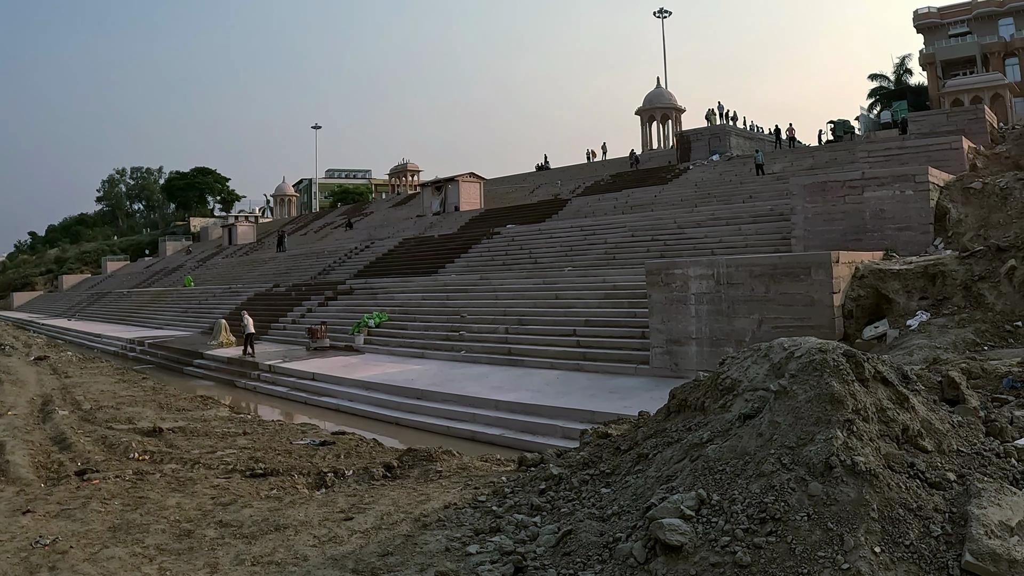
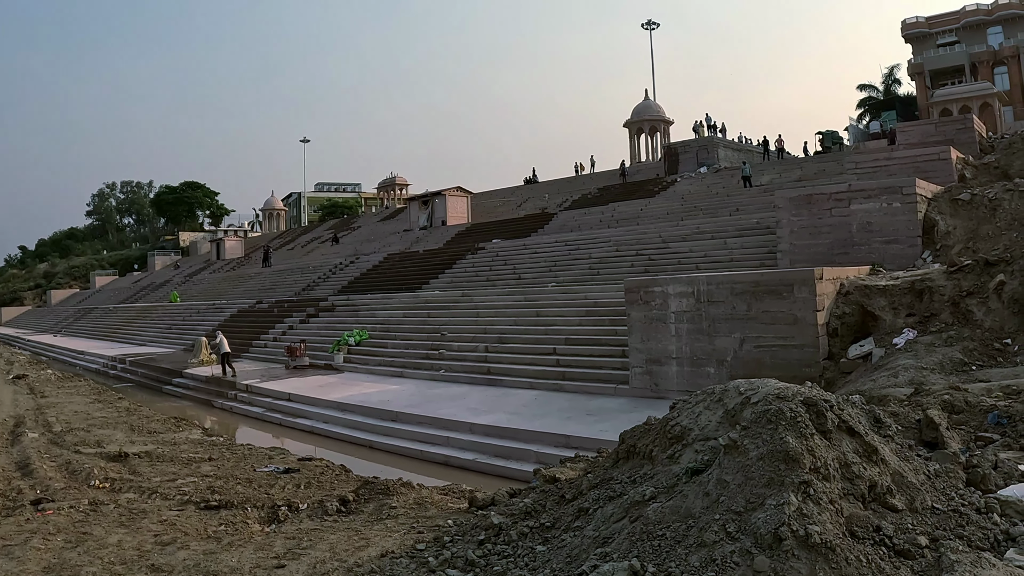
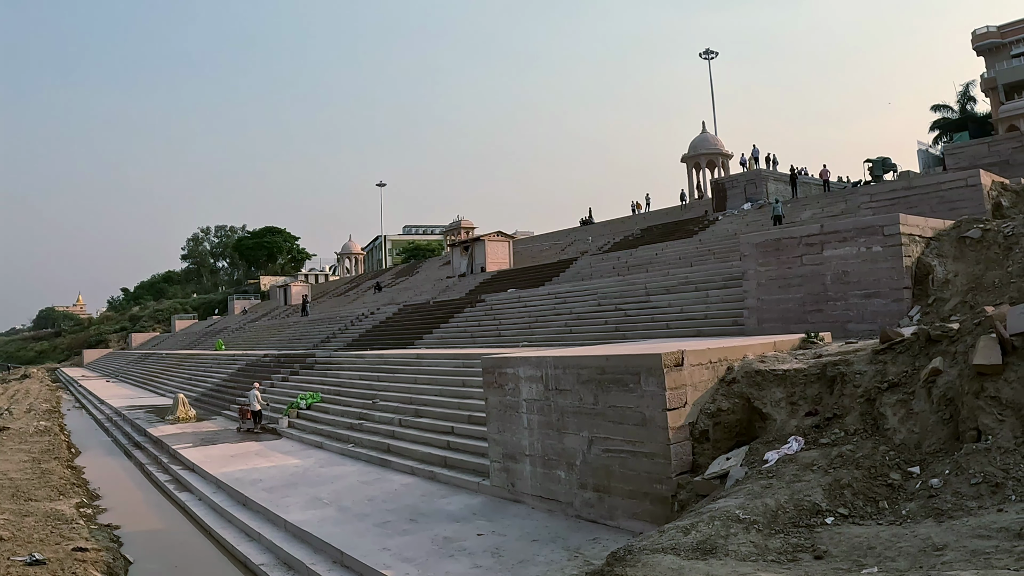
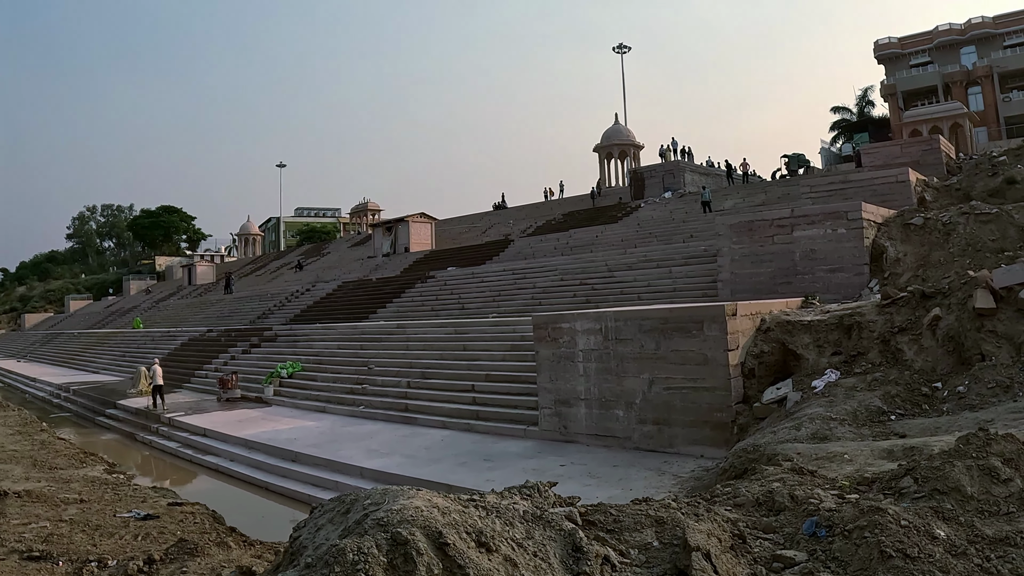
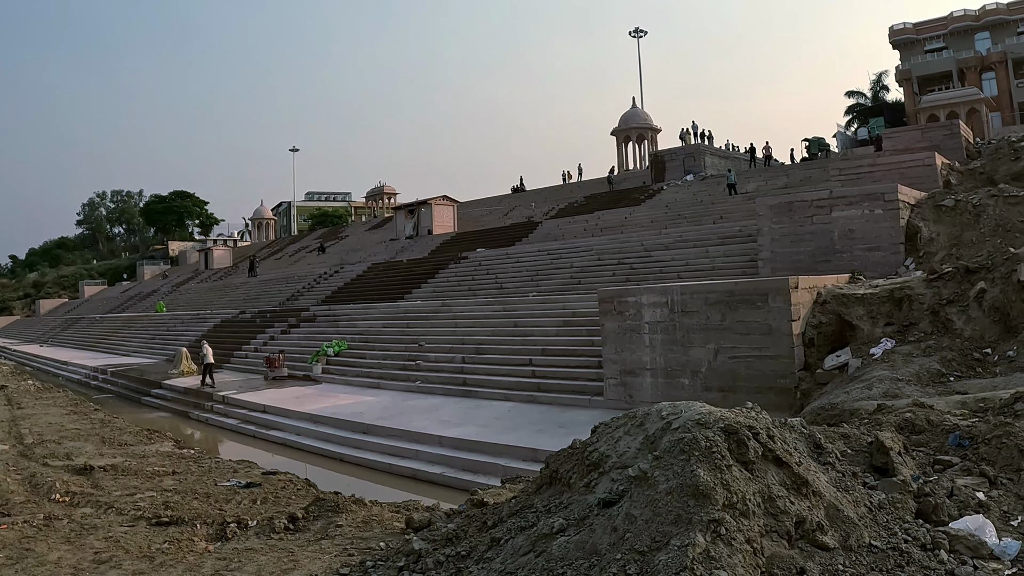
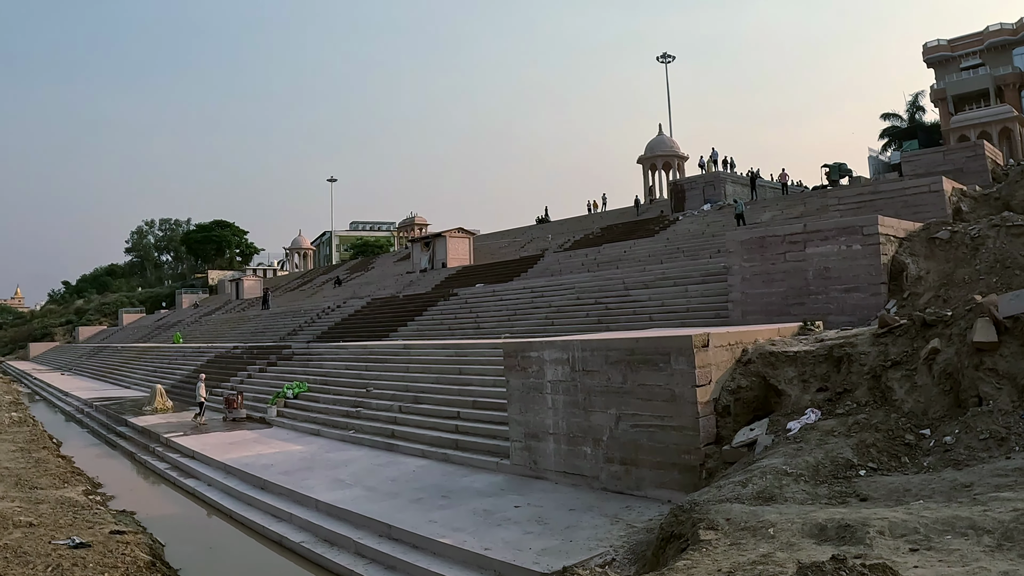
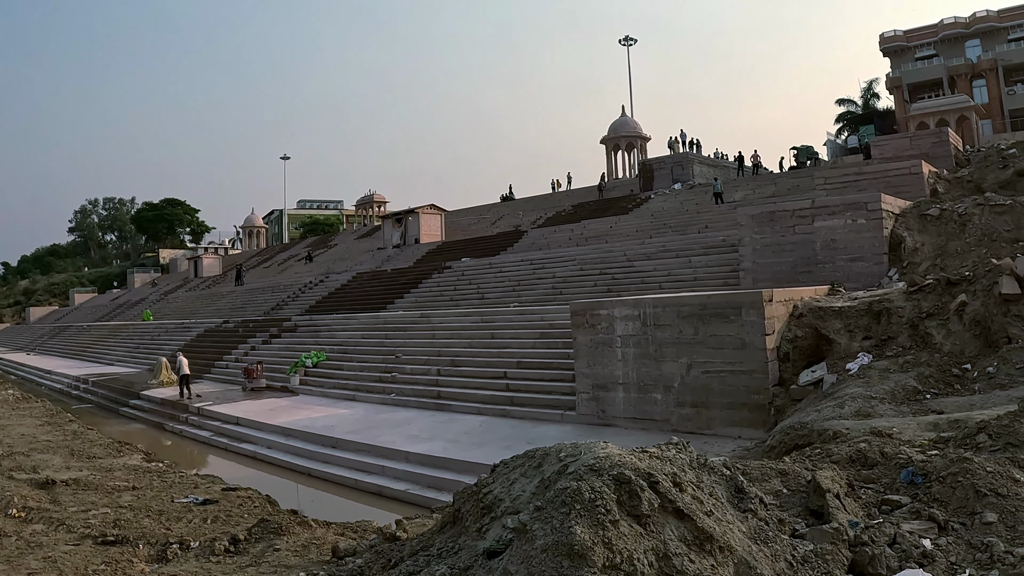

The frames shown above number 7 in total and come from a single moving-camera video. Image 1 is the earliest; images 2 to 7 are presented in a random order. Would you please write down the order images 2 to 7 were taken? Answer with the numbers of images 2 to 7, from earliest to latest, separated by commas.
2, 5, 7, 4, 6, 3
